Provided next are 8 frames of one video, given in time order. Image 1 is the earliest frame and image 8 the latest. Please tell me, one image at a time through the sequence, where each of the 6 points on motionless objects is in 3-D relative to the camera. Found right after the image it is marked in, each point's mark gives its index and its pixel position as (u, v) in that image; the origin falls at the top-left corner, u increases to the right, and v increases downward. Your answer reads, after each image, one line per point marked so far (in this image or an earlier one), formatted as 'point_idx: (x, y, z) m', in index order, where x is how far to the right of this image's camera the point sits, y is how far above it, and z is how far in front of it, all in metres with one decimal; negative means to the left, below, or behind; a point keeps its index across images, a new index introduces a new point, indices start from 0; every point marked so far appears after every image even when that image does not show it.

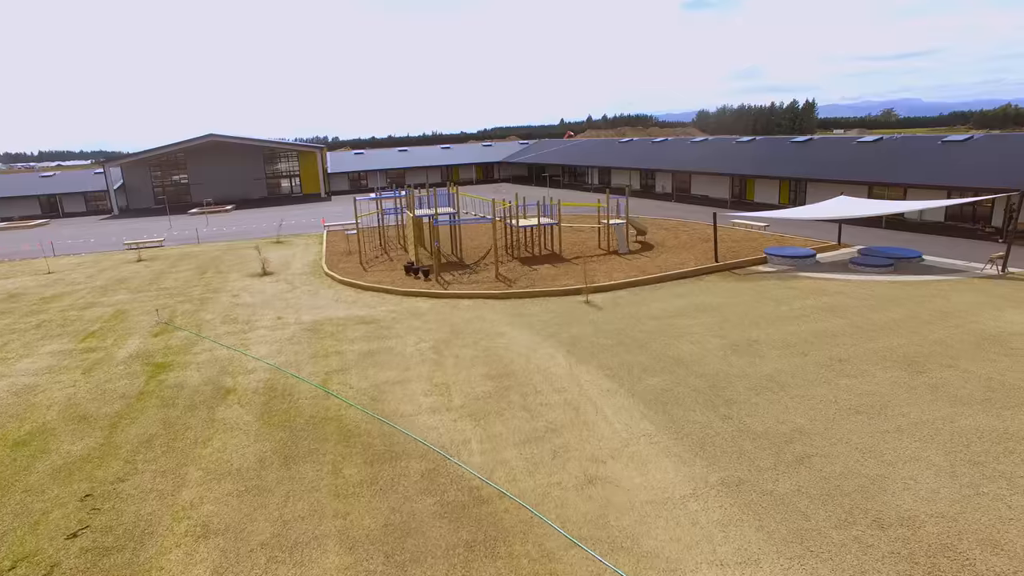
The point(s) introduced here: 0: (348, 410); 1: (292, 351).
0: (-3.9, -2.9, +10.9) m
1: (-6.7, -1.9, +14.2) m
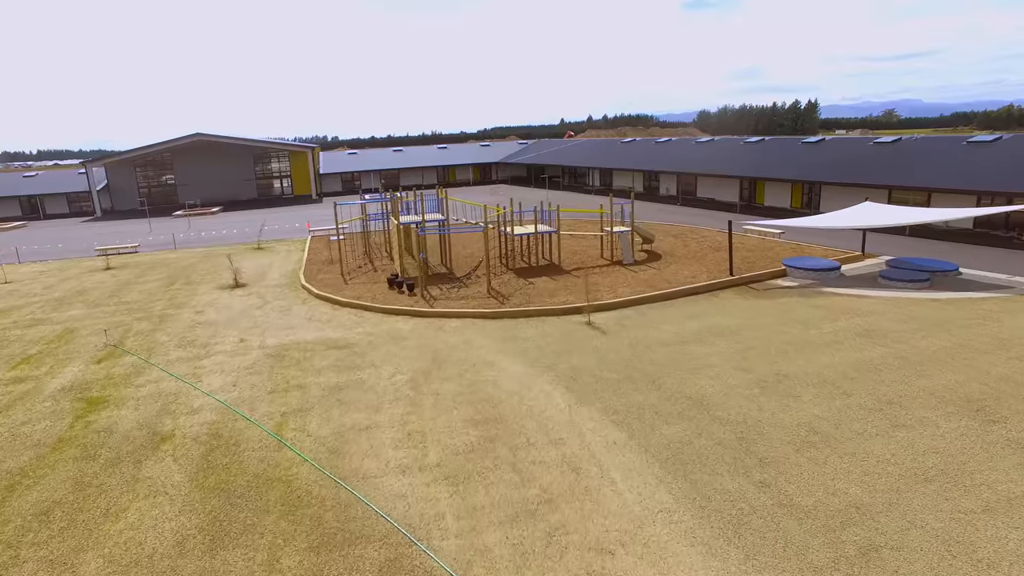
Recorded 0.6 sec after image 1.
0: (-4.1, -3.5, +9.0) m
1: (-7.0, -2.5, +12.3) m
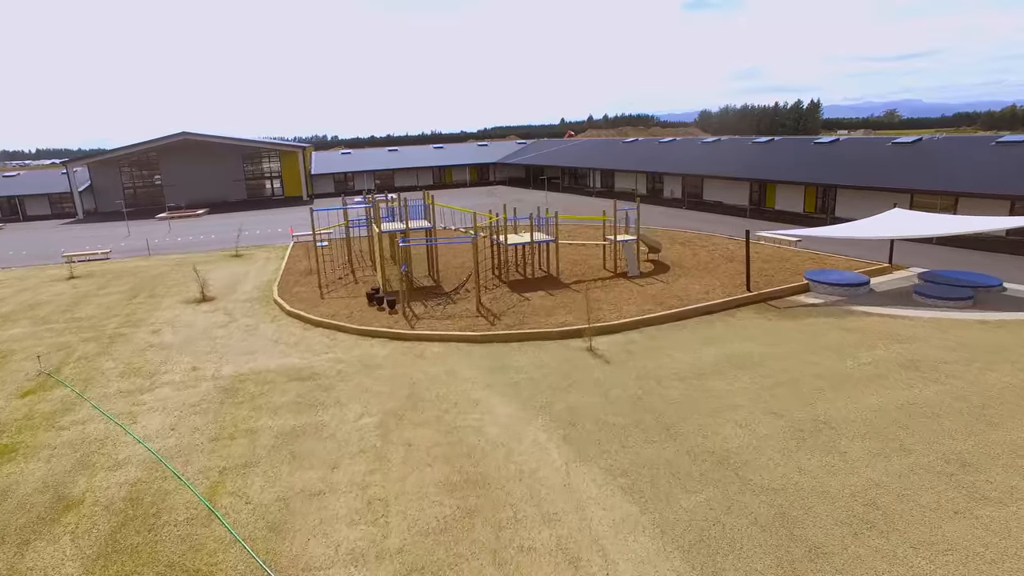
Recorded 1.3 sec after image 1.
0: (-4.4, -4.1, +7.2) m
1: (-7.3, -3.1, +10.4) m
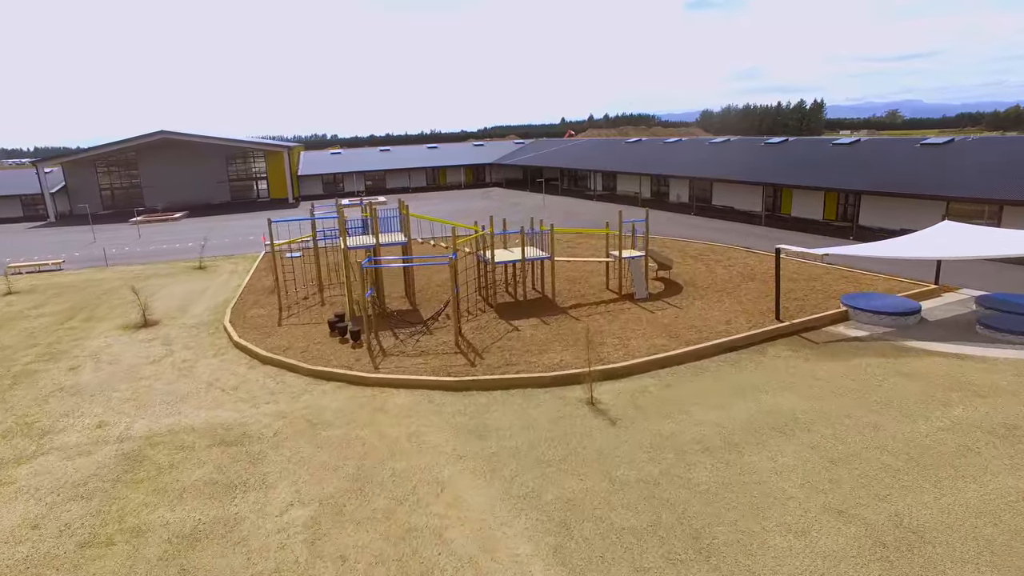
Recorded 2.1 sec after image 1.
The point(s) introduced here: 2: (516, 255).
0: (-4.8, -5.0, +4.6) m
1: (-7.7, -4.0, +7.9) m
2: (+0.2, +1.1, +16.4) m
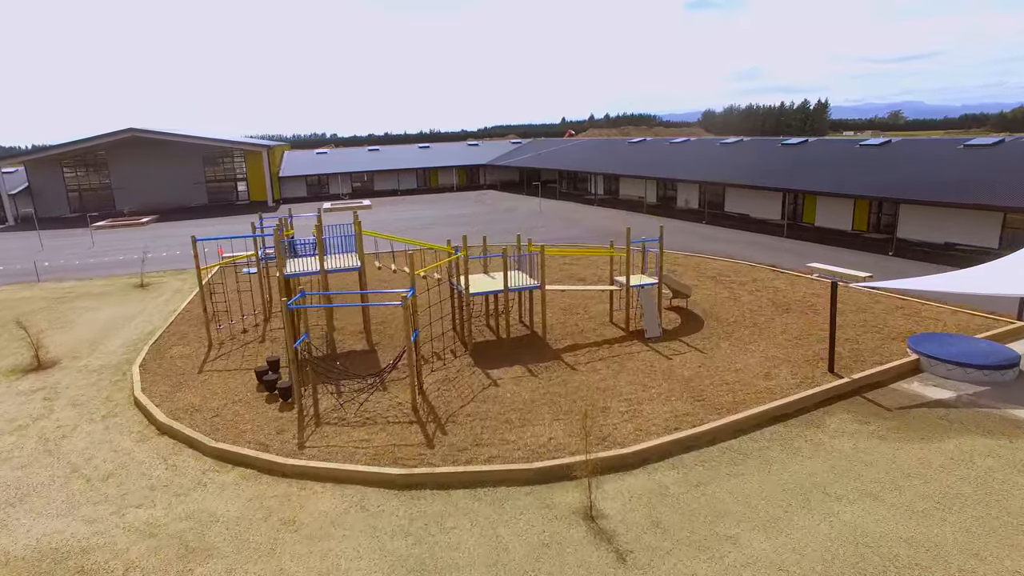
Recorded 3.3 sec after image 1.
0: (-5.4, -6.0, +1.4) m
1: (-8.2, -5.0, +4.6) m
2: (-0.4, +0.1, +13.1) m
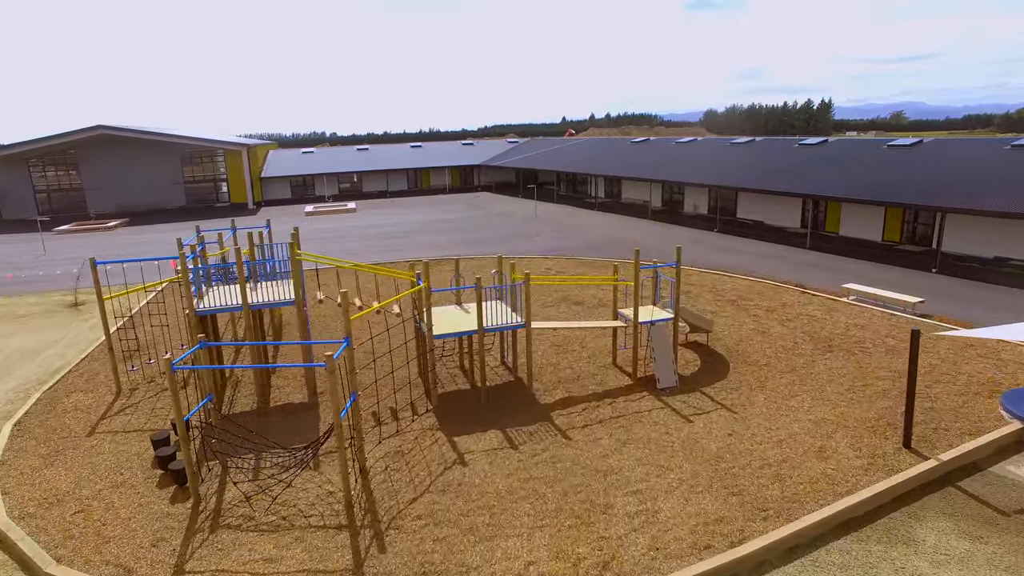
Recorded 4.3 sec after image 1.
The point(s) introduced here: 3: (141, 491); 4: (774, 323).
0: (-5.9, -6.8, -1.4) m
1: (-8.8, -5.8, +1.9) m
2: (-0.9, -0.7, +10.4) m
3: (-6.4, -3.5, +8.1) m
4: (+7.7, -1.0, +13.7) m
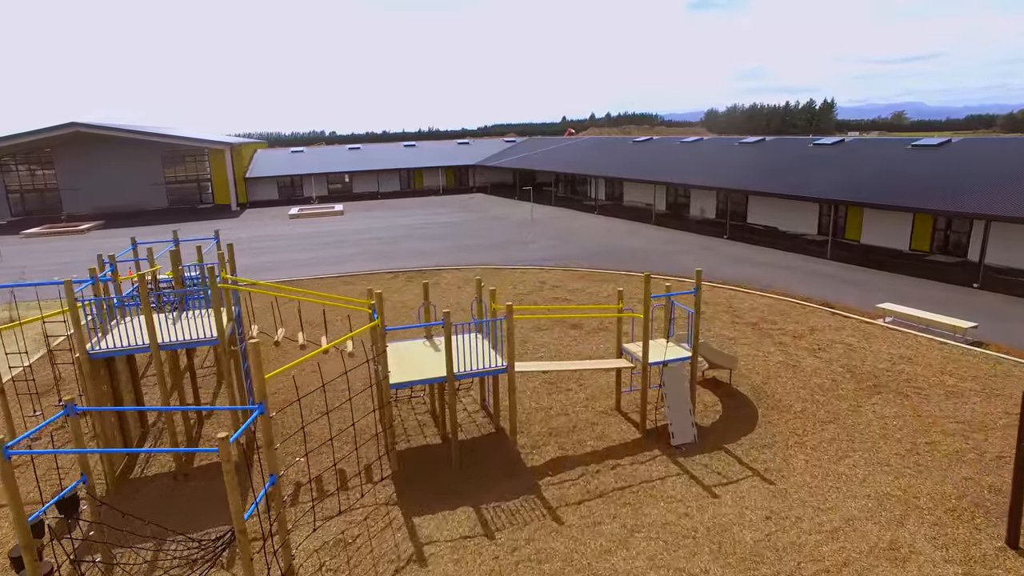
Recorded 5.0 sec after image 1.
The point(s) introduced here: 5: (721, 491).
0: (-6.3, -7.4, -3.4) m
1: (-9.2, -6.4, -0.1) m
2: (-1.3, -1.3, +8.4) m
3: (-6.7, -4.1, +6.0) m
4: (+7.4, -1.6, +11.7) m
5: (+3.4, -3.2, +7.5) m
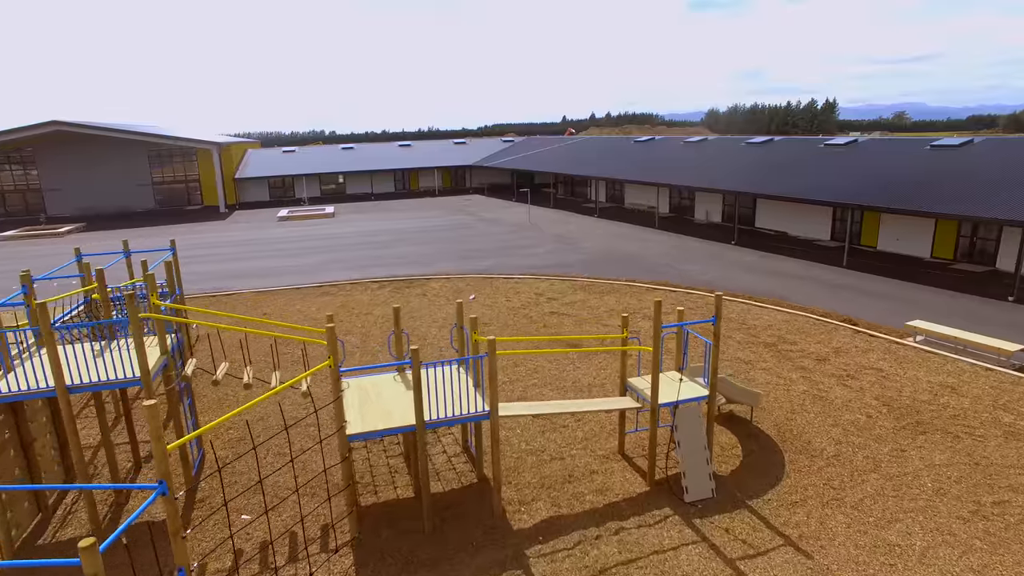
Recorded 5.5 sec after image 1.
0: (-6.5, -7.8, -4.8) m
1: (-9.4, -6.8, -1.5) m
2: (-1.5, -1.8, +7.0) m
3: (-7.0, -4.5, +4.6) m
4: (+7.1, -2.0, +10.3) m
5: (+3.1, -3.6, +6.1) m
